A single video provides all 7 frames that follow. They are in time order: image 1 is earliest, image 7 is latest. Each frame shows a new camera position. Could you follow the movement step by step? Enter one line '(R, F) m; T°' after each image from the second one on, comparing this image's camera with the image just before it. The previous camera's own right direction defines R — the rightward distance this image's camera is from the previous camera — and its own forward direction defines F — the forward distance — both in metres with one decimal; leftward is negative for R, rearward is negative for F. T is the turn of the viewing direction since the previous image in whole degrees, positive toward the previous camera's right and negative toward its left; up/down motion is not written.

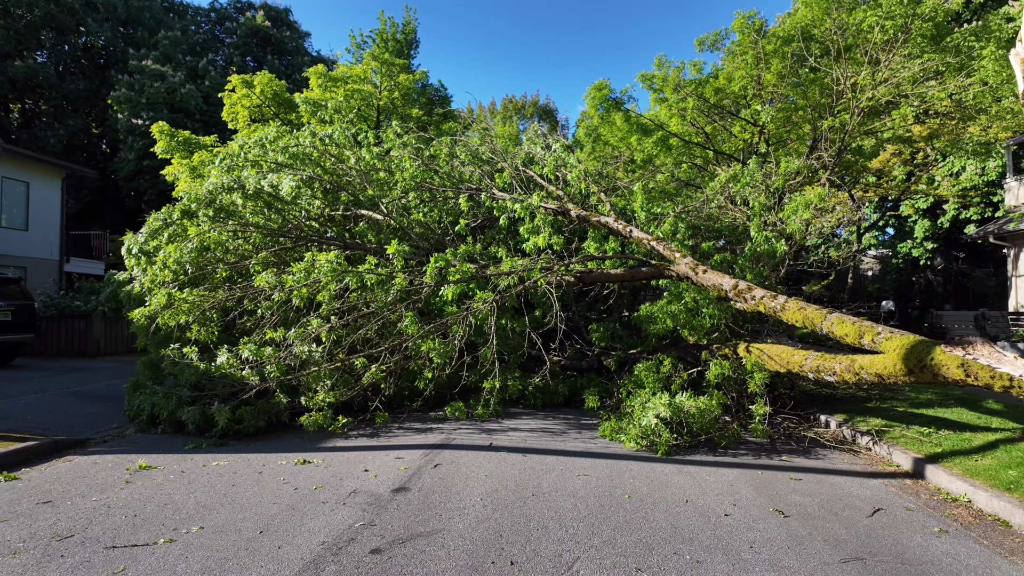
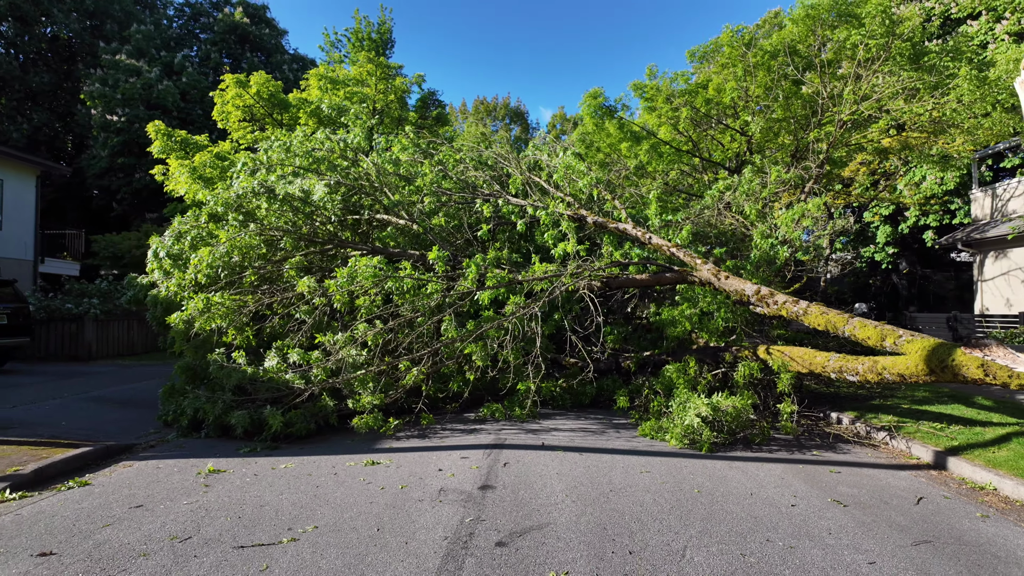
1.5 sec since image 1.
(-0.9, -0.2) m; +4°
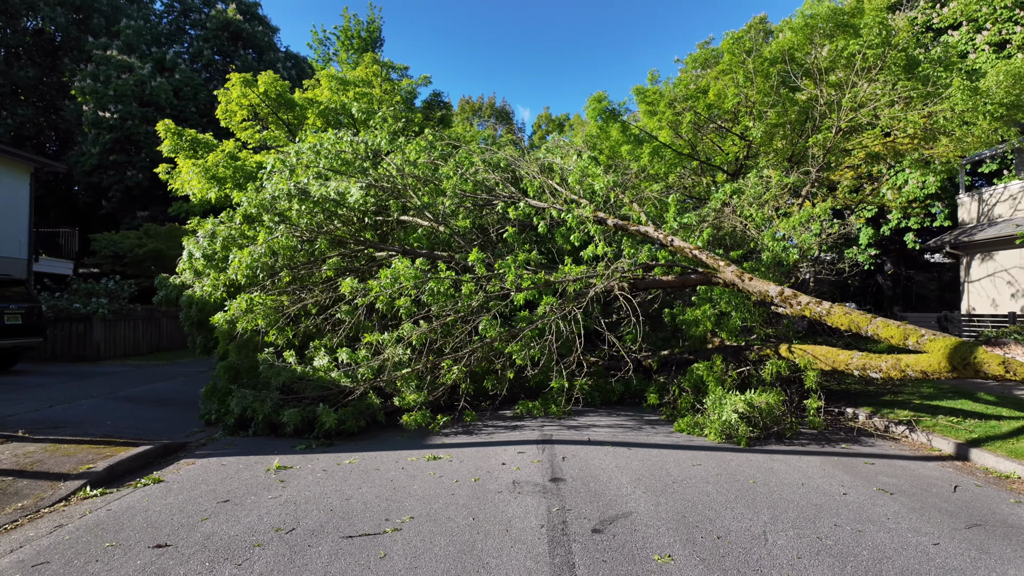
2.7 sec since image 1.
(-0.7, -0.2) m; +2°
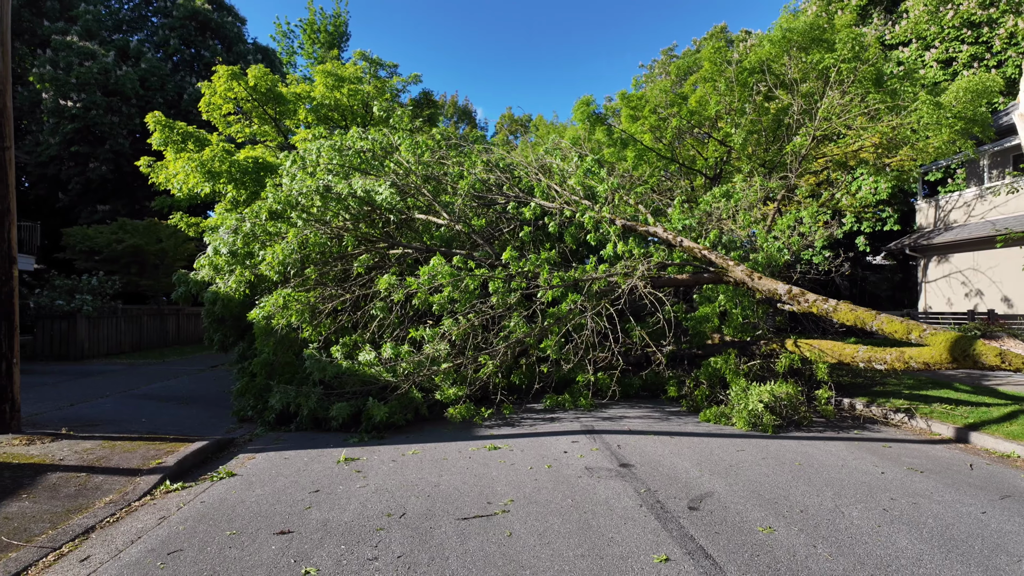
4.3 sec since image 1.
(-1.0, -0.2) m; +5°
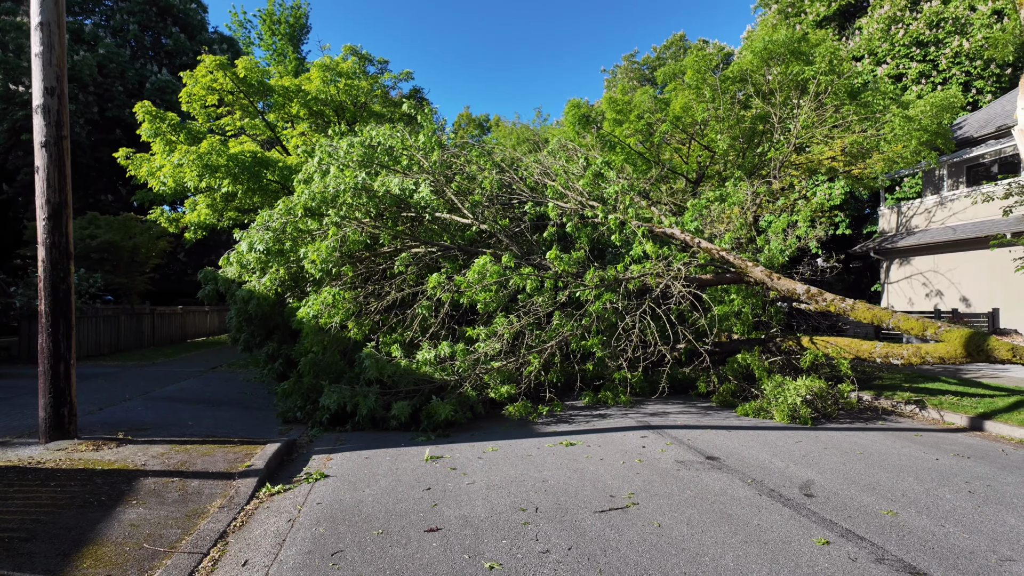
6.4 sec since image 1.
(-1.3, 0.0) m; +5°
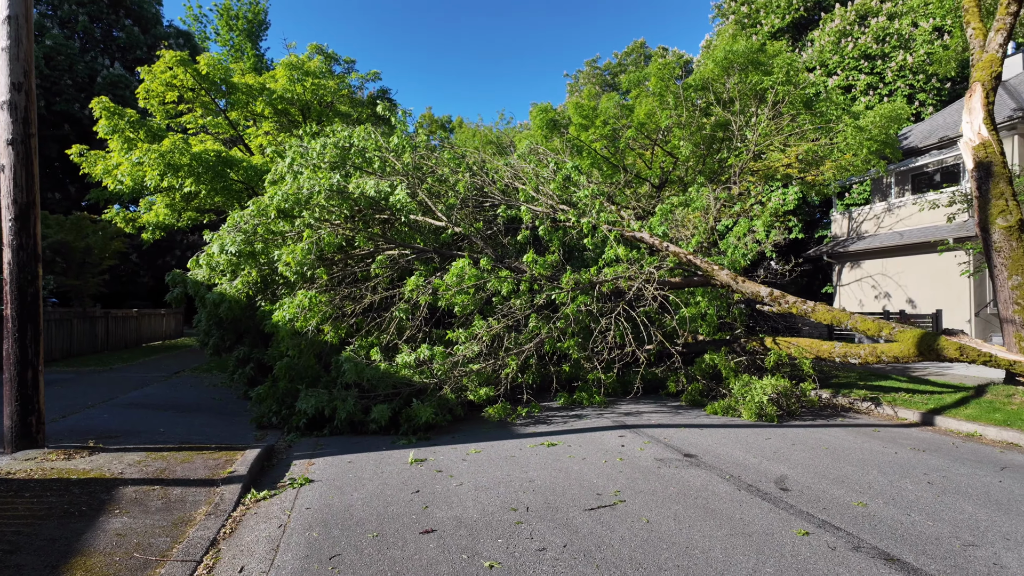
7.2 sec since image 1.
(-0.2, -0.1) m; +4°
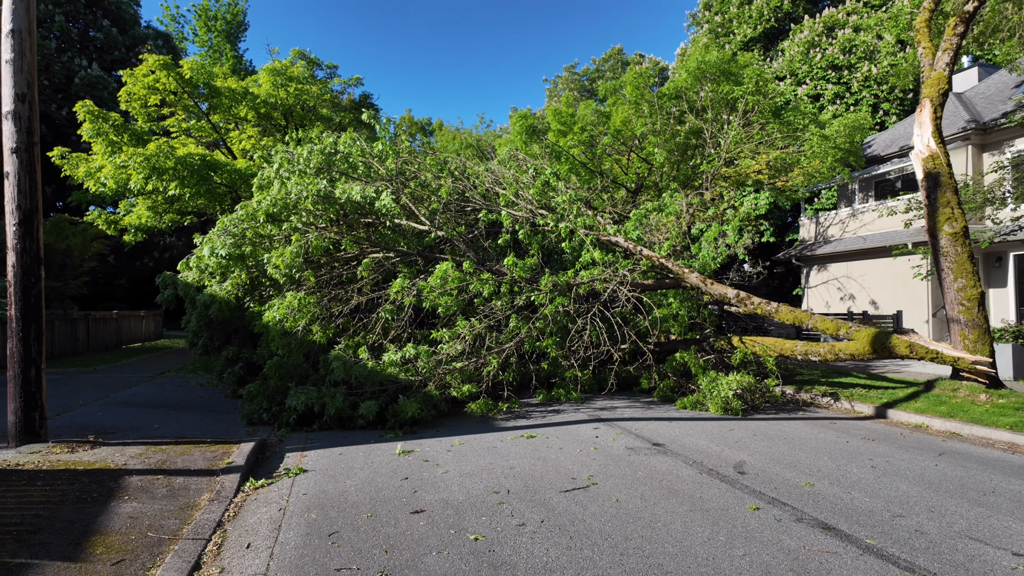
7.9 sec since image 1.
(0.0, -0.4) m; +2°
